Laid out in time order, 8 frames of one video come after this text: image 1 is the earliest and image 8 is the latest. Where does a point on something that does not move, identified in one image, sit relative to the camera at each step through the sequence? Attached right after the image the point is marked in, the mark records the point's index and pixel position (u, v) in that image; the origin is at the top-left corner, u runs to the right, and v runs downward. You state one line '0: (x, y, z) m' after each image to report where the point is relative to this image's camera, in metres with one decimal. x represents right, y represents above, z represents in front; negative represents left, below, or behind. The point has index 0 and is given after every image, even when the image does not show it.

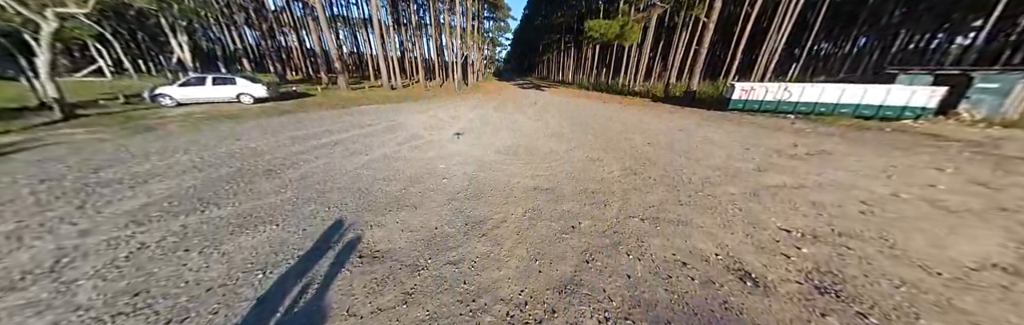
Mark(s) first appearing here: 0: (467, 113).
0: (-1.7, +1.8, +8.4) m
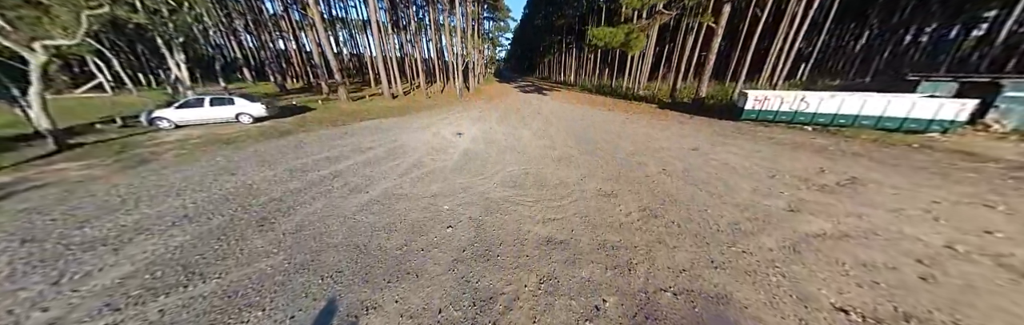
0: (-1.5, +1.2, +8.2) m
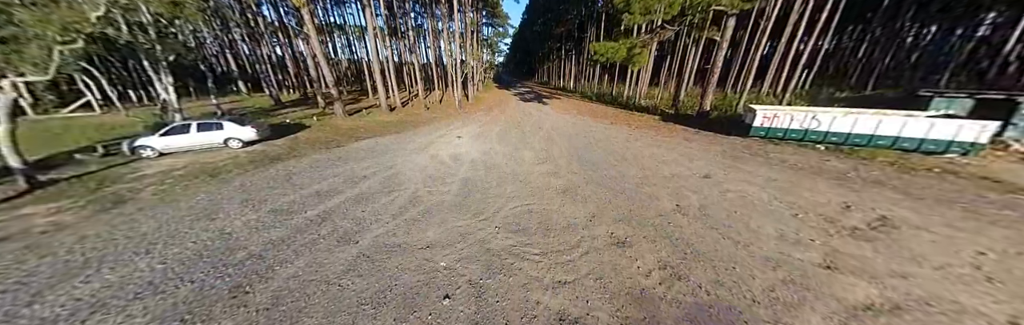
0: (-1.5, +0.5, +7.9) m
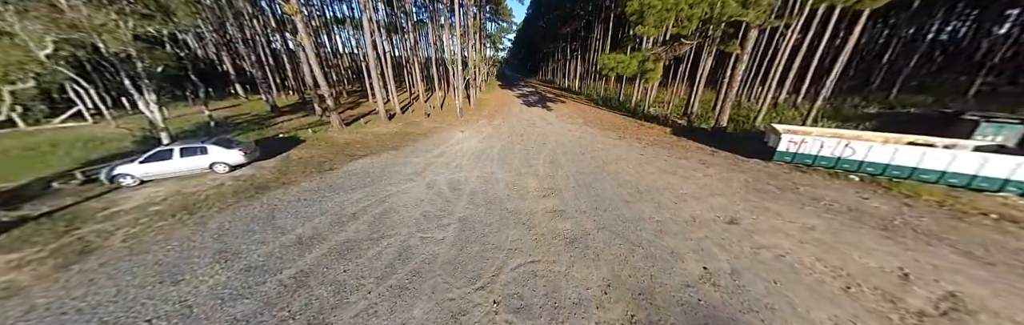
0: (-1.4, -0.3, +7.4) m
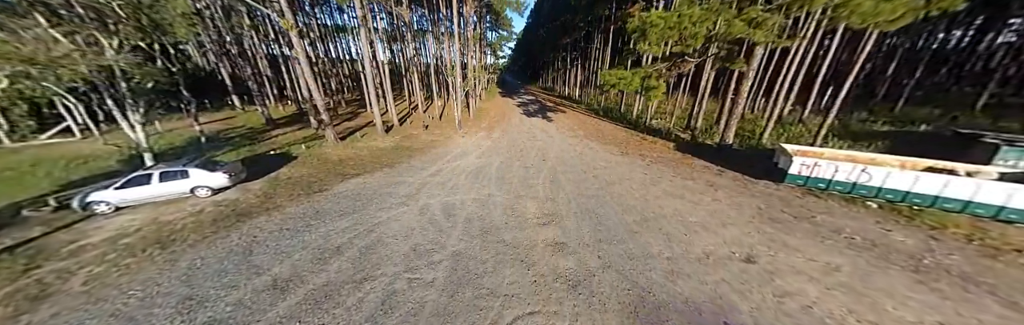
0: (-1.5, -1.0, +7.0) m
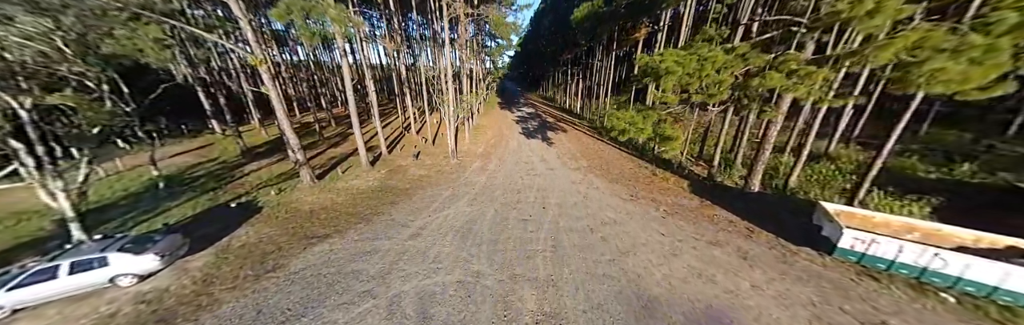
0: (-1.6, -2.8, +5.8) m
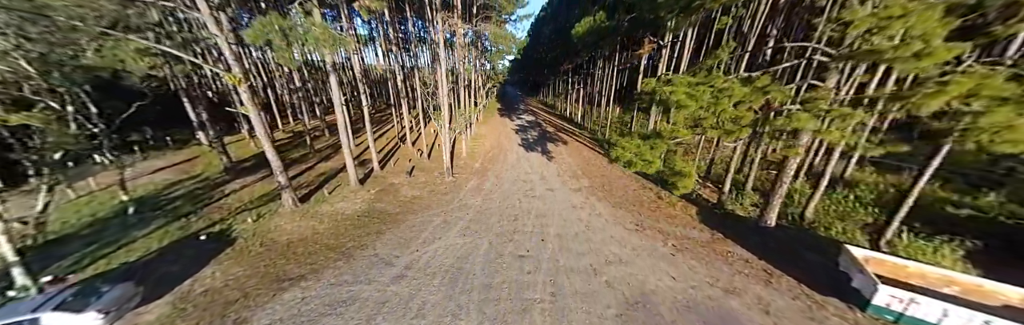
0: (-1.8, -3.8, +5.1) m
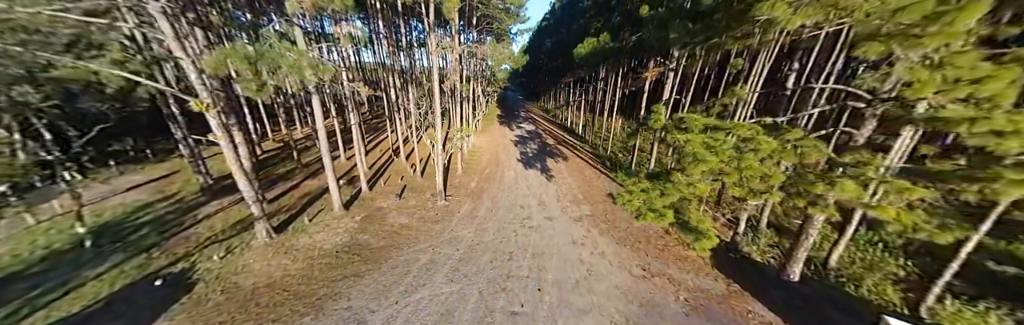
0: (-2.1, -5.0, +4.3) m
